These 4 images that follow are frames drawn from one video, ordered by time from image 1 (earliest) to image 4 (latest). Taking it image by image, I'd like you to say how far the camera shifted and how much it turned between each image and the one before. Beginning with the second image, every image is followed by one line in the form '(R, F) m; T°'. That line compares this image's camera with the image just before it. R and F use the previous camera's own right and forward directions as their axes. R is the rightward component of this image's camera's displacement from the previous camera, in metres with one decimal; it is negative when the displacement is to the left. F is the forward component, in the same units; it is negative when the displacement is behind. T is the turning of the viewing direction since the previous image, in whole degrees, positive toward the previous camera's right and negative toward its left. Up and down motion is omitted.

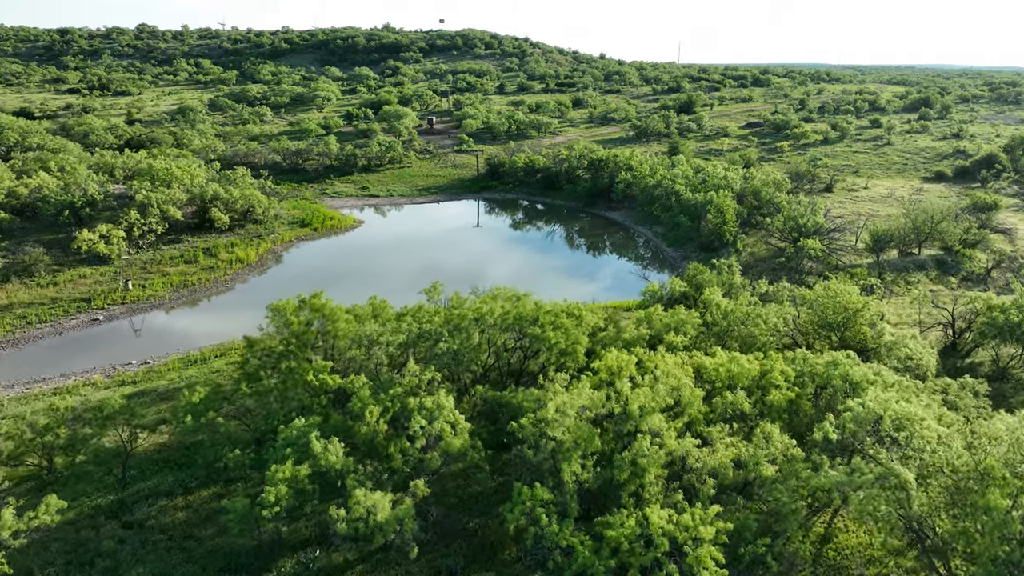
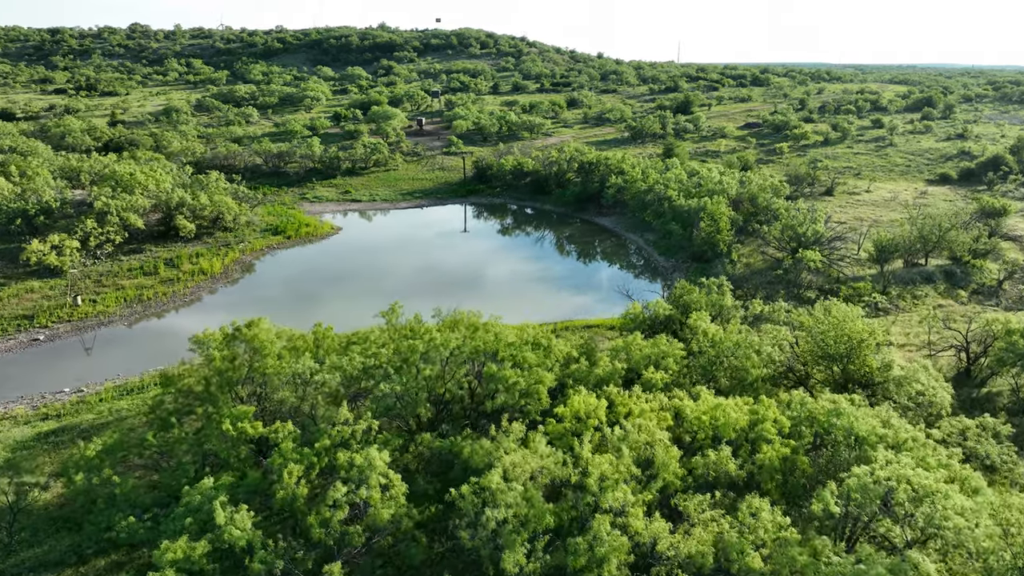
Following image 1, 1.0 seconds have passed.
(+1.2, +2.5) m; 0°
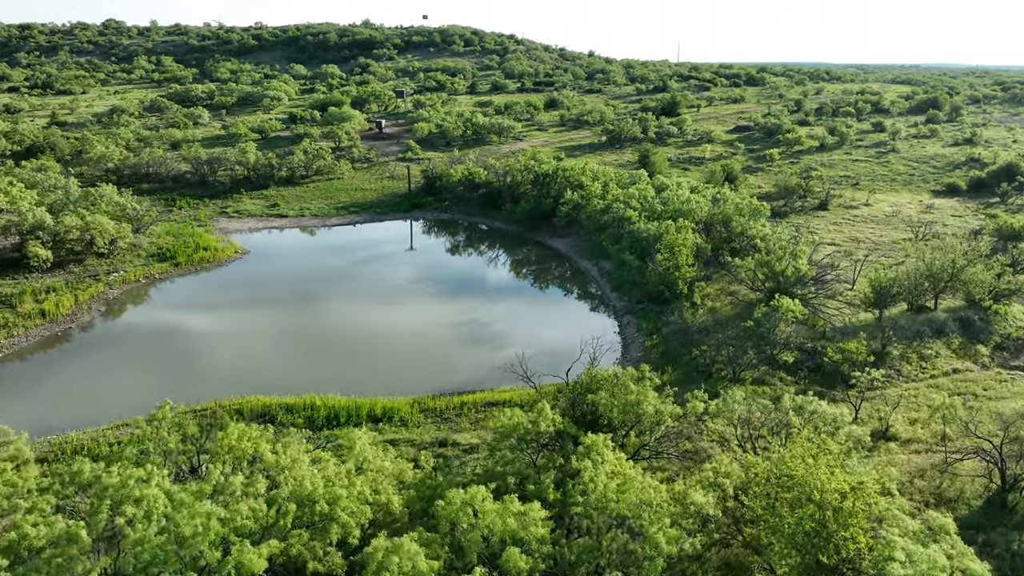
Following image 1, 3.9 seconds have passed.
(+4.3, +7.3) m; 0°
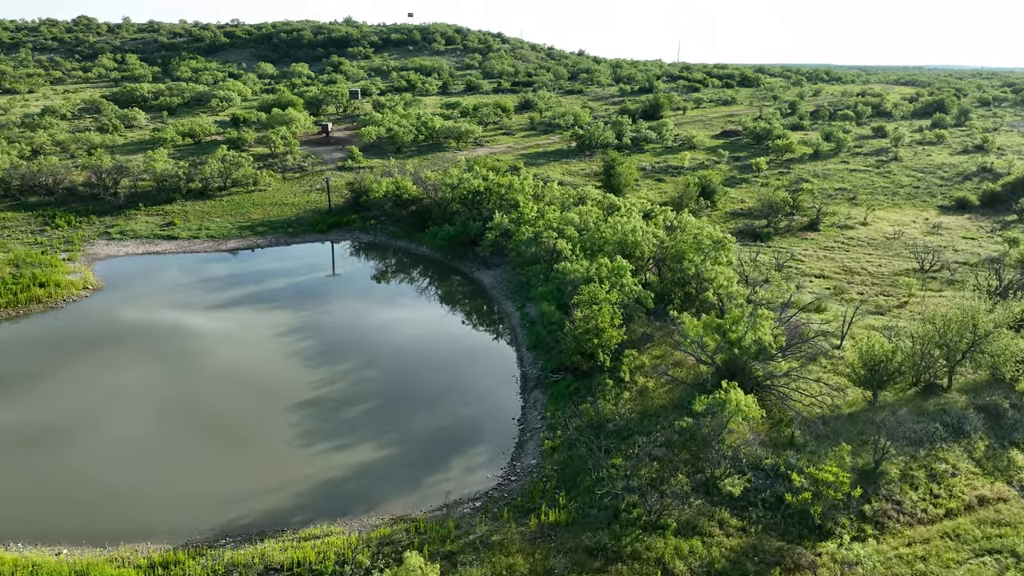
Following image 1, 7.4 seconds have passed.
(+4.8, +8.0) m; 0°
